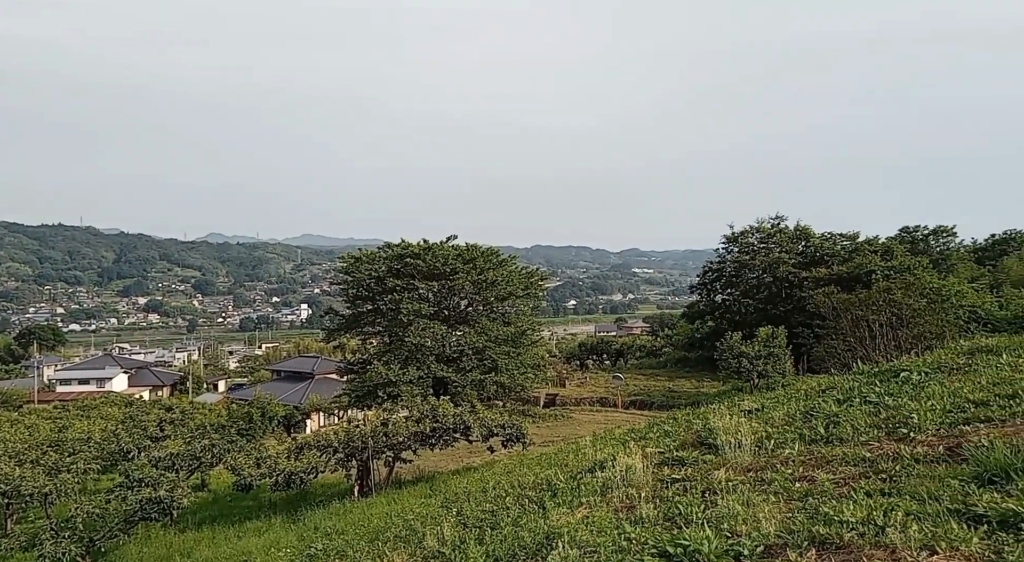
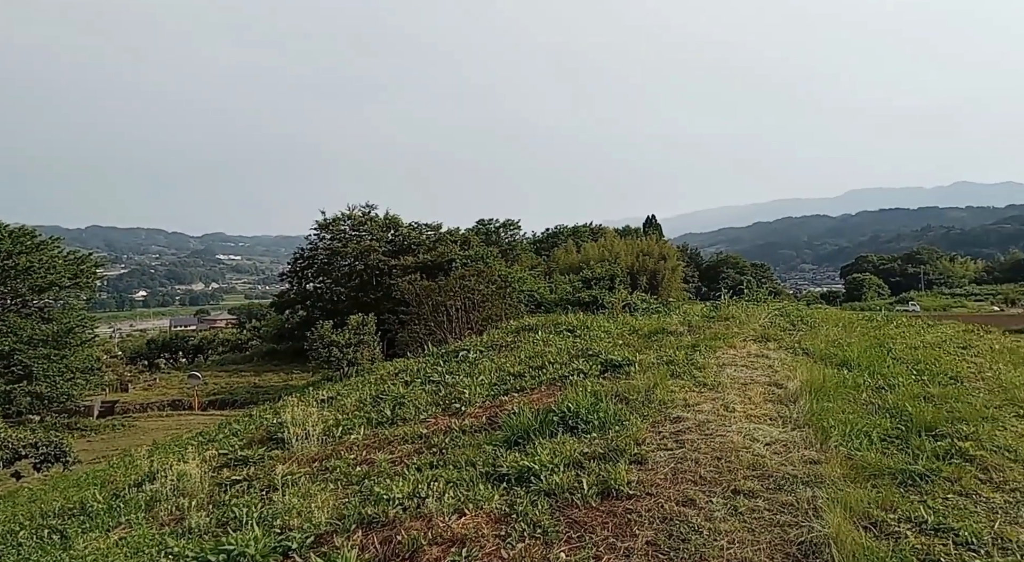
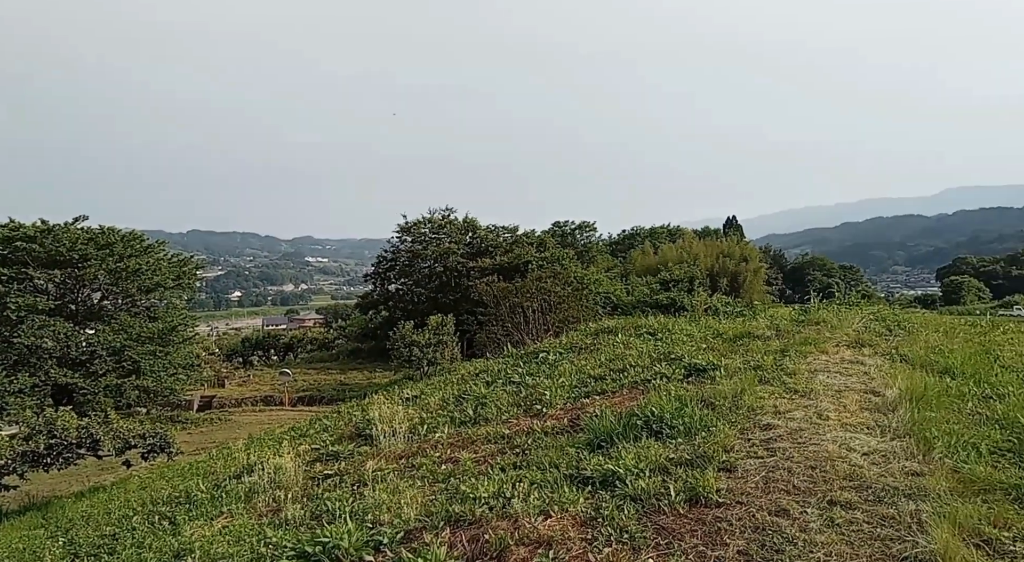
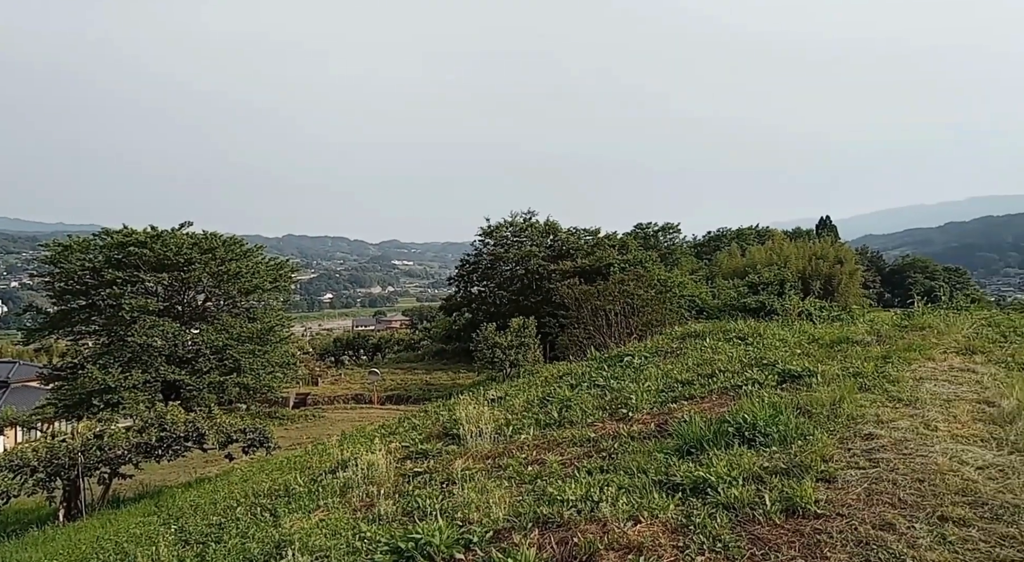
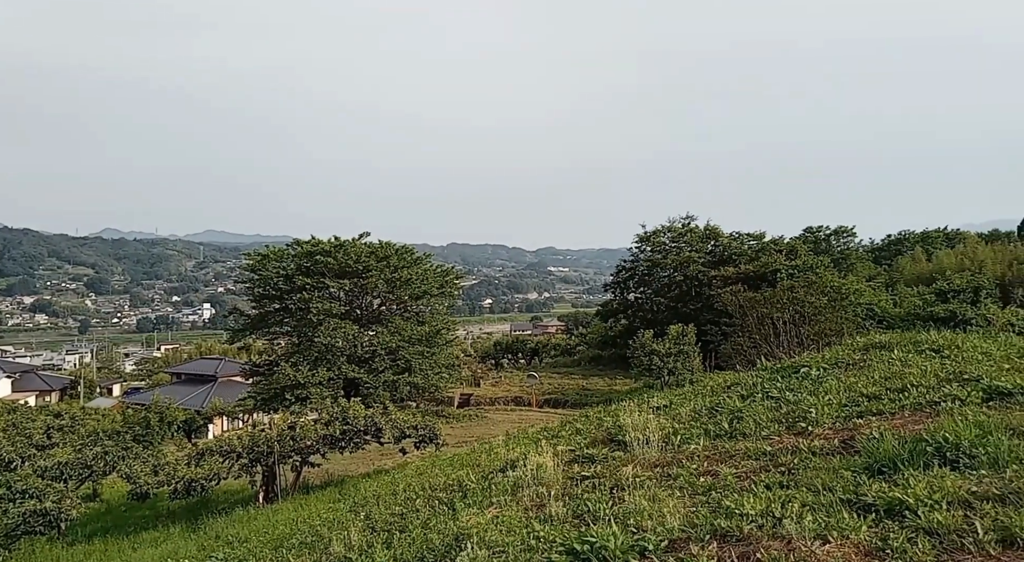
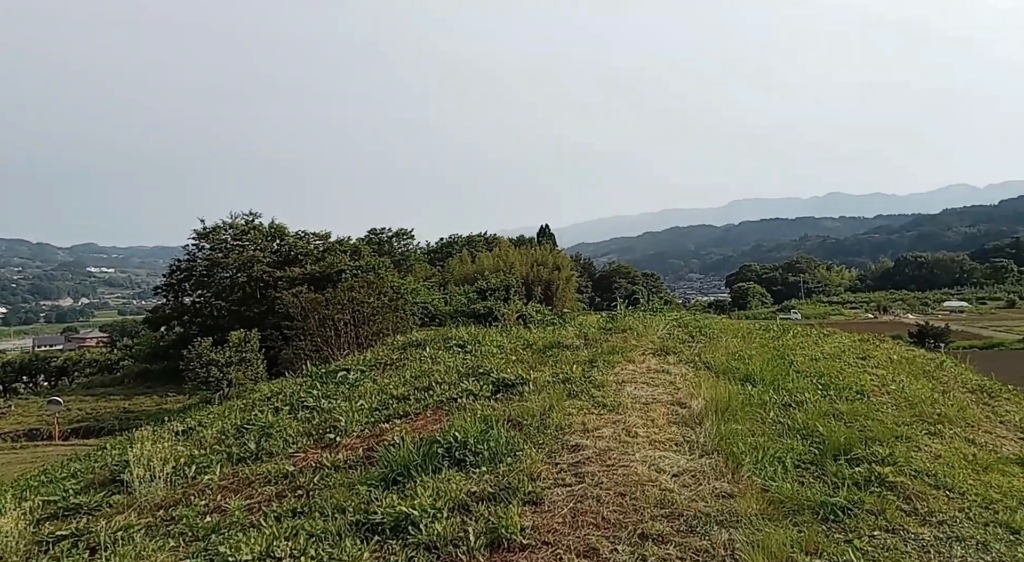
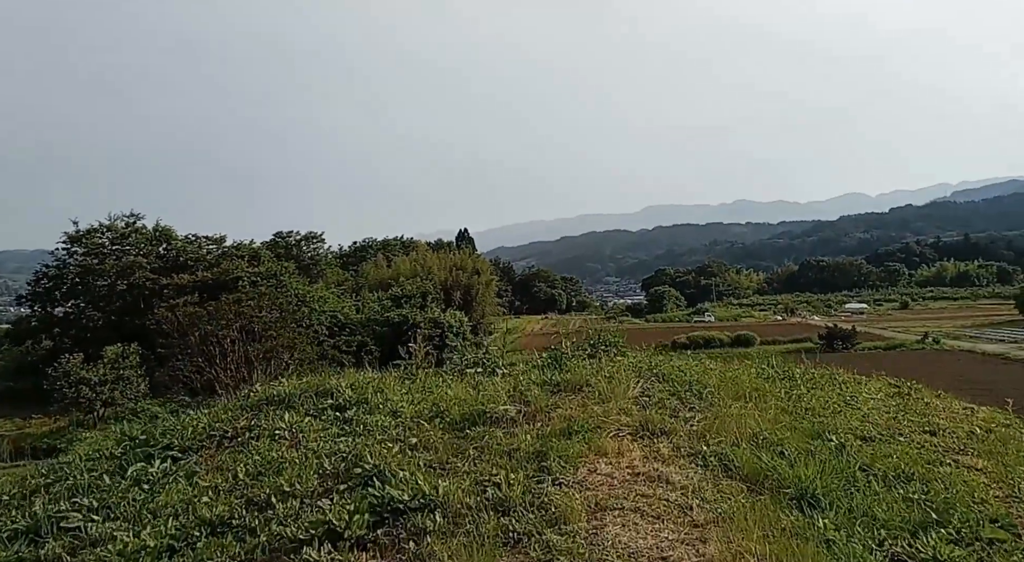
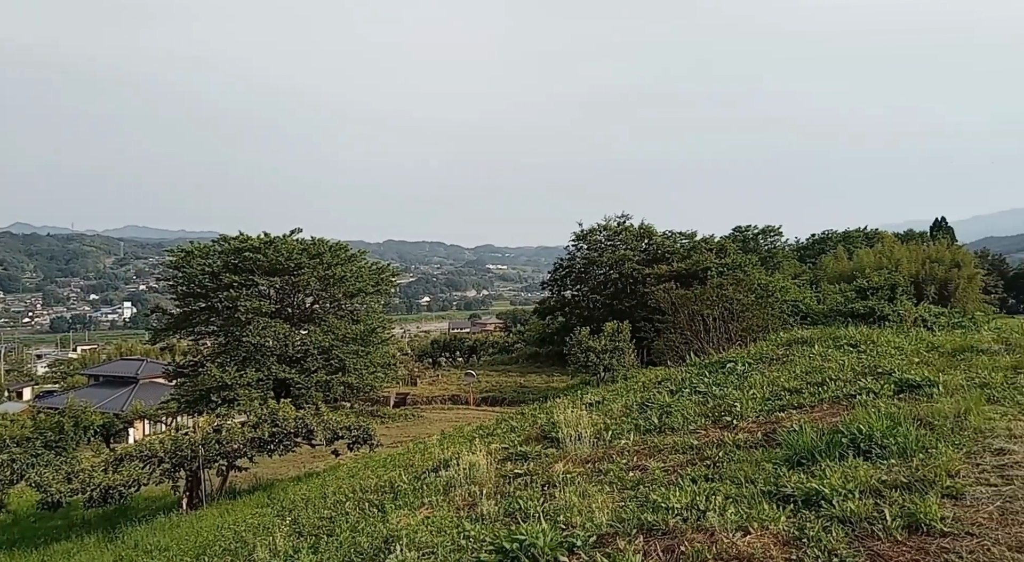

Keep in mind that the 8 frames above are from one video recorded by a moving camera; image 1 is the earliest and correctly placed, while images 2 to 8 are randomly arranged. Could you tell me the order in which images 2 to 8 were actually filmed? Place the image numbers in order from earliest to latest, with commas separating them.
5, 8, 4, 3, 2, 6, 7
